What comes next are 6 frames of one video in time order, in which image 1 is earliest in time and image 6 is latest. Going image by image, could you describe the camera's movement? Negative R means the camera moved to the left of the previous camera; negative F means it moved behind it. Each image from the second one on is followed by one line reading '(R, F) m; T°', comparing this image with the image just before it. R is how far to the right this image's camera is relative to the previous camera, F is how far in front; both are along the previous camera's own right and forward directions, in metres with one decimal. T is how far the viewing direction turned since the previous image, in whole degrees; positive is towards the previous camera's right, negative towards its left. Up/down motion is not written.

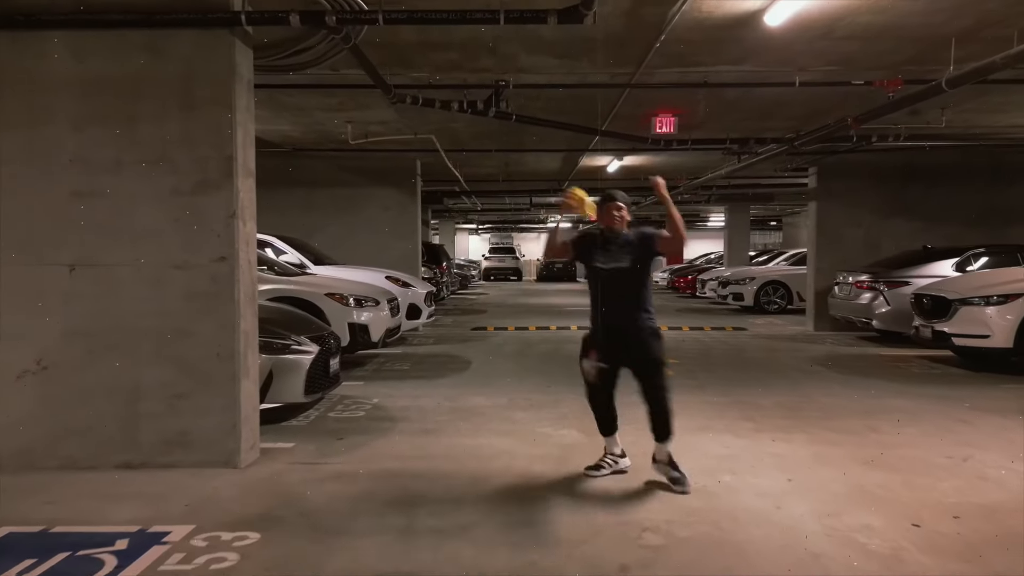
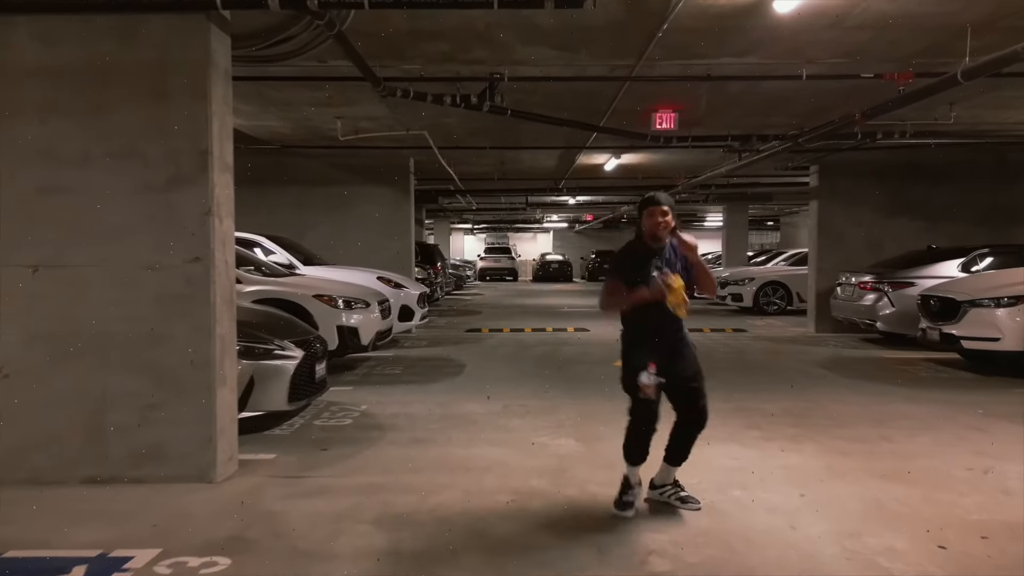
(0.0, +0.3) m; 0°
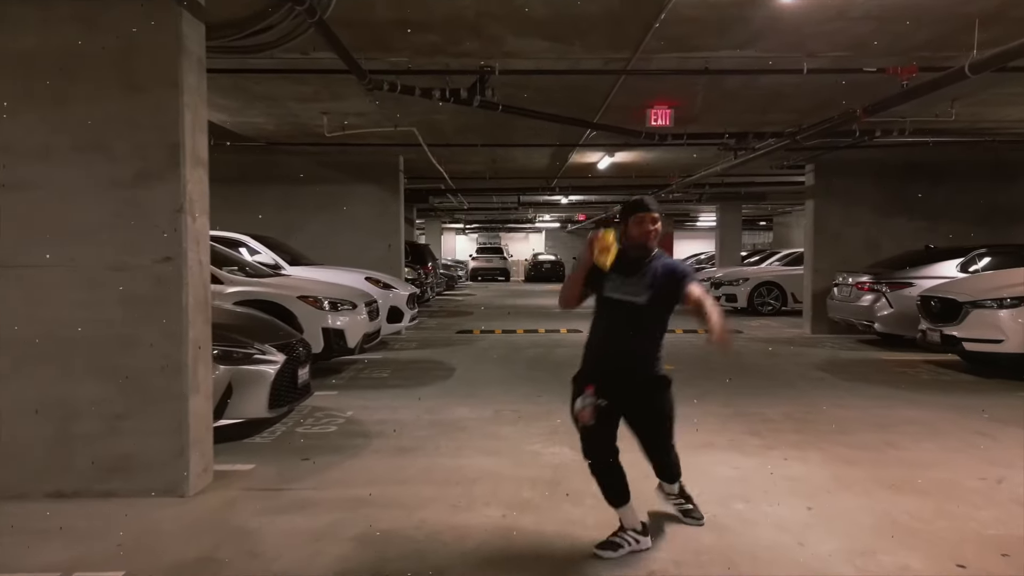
(0.0, +0.2) m; +1°
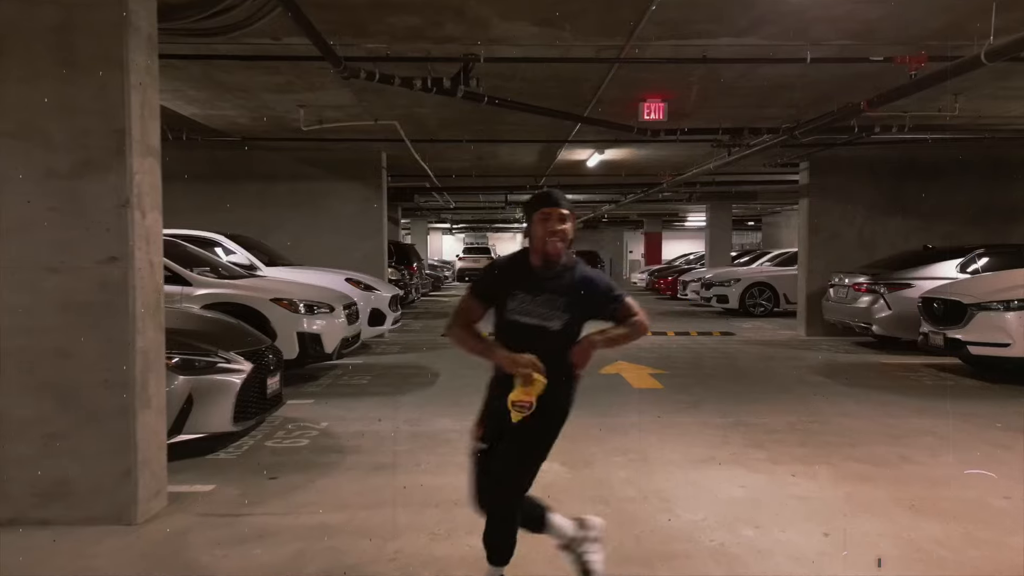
(0.0, +0.4) m; +1°
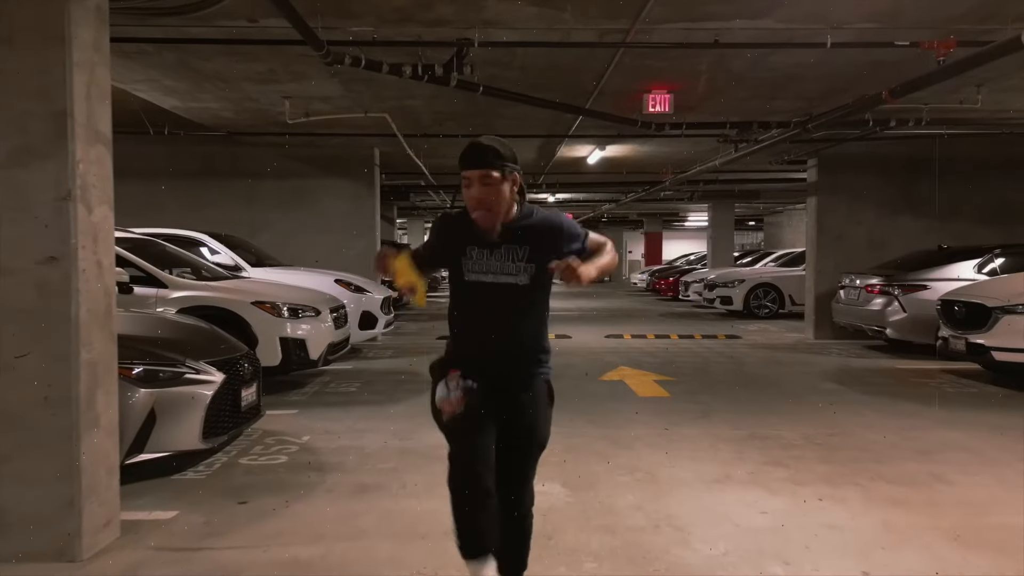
(0.0, +0.4) m; 0°
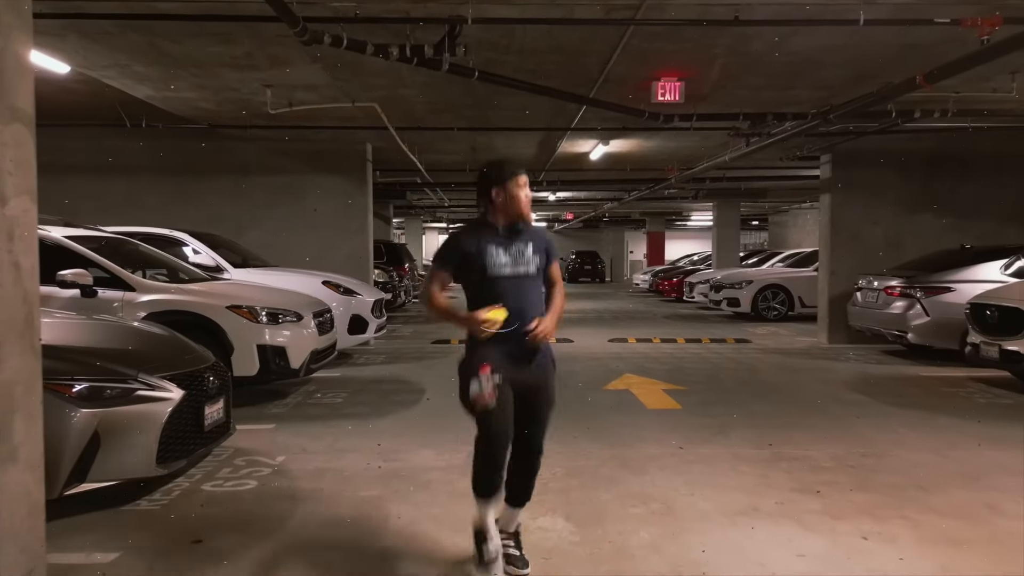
(0.0, +0.5) m; 0°
